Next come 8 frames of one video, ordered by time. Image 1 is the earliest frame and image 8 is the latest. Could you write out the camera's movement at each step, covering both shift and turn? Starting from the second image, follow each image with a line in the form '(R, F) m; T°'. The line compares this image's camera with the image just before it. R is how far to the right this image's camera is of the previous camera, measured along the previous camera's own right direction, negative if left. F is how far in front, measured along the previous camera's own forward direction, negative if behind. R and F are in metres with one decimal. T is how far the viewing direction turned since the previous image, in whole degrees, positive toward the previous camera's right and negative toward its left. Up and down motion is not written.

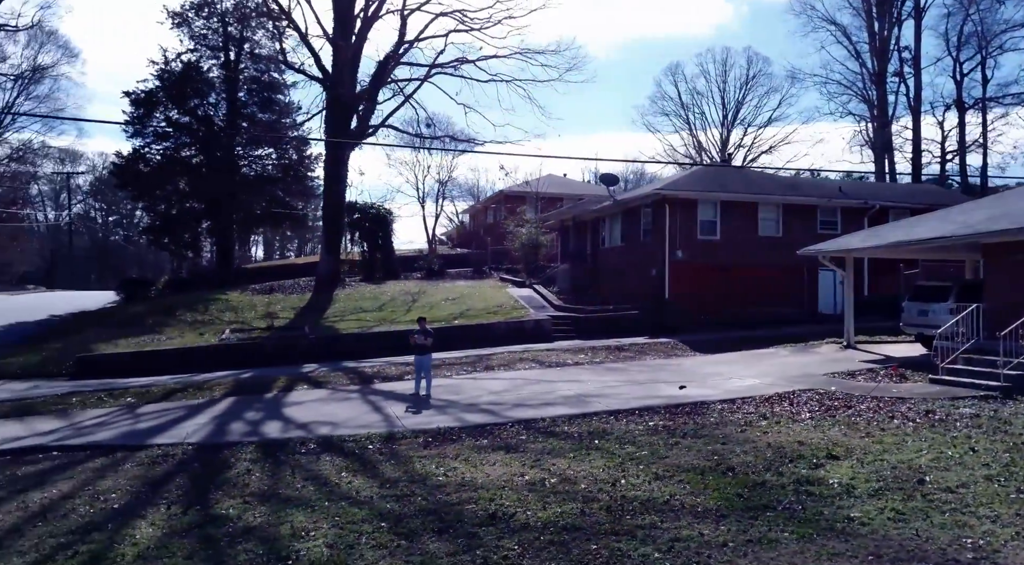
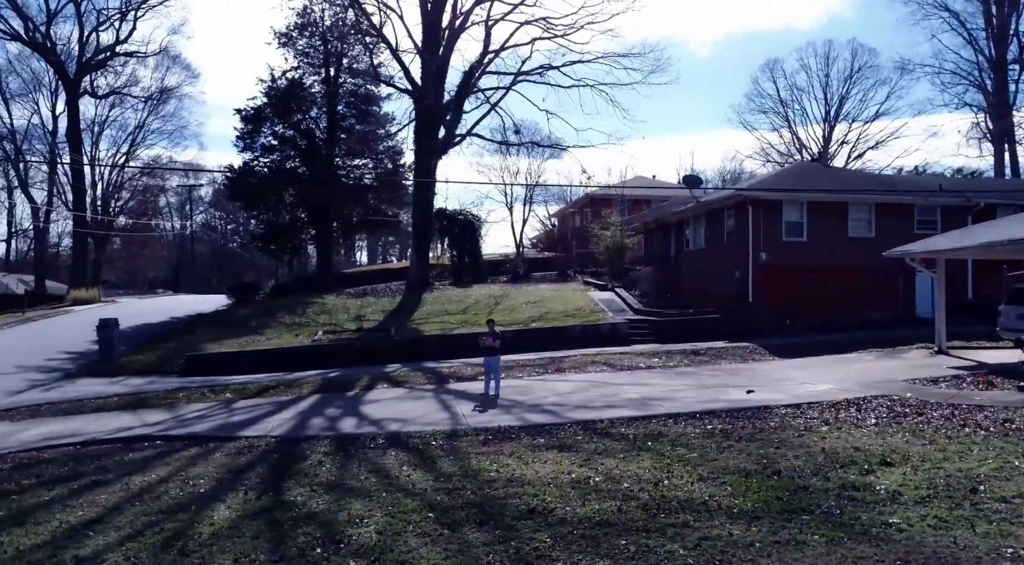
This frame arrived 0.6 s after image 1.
(+0.7, -0.4) m; -8°
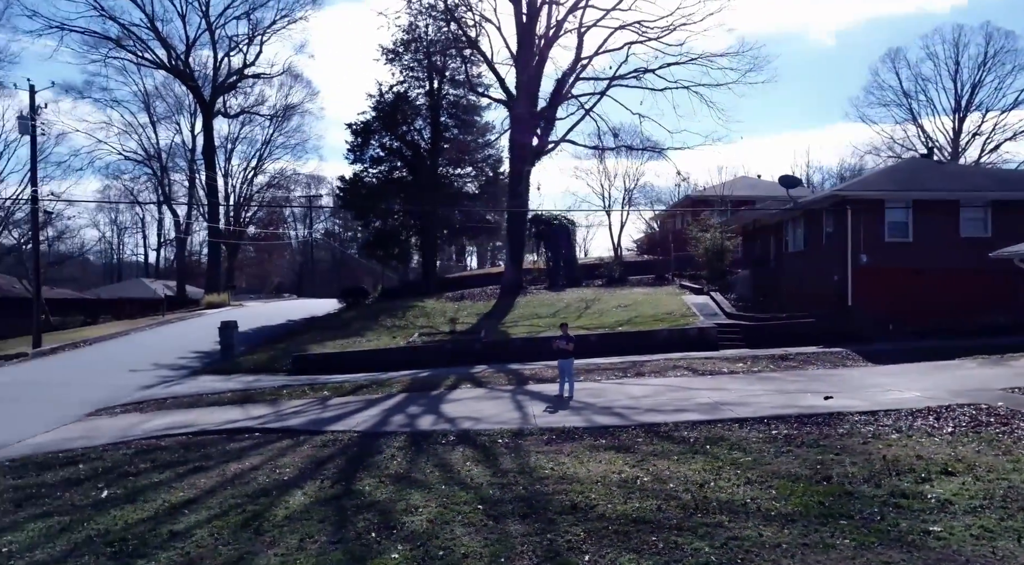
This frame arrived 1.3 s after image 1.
(+0.8, -0.4) m; -9°
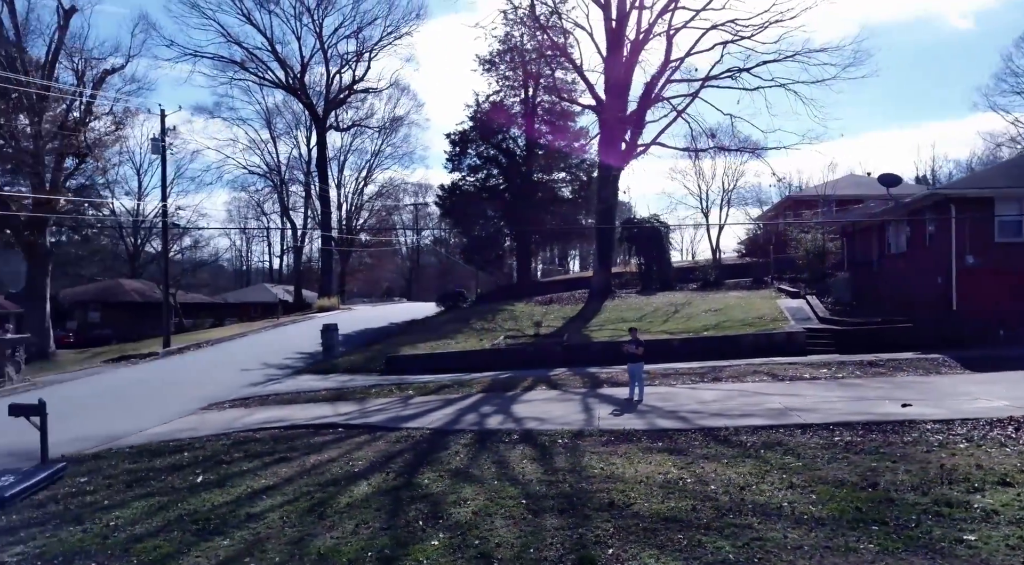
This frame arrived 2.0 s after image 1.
(+0.9, -0.4) m; -8°
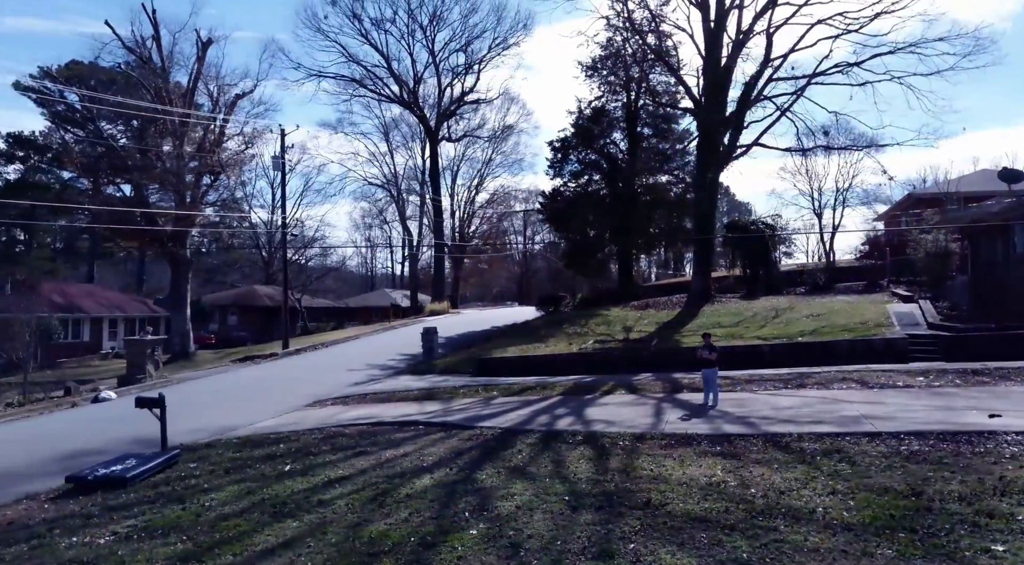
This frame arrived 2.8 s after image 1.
(+1.0, -0.4) m; -9°
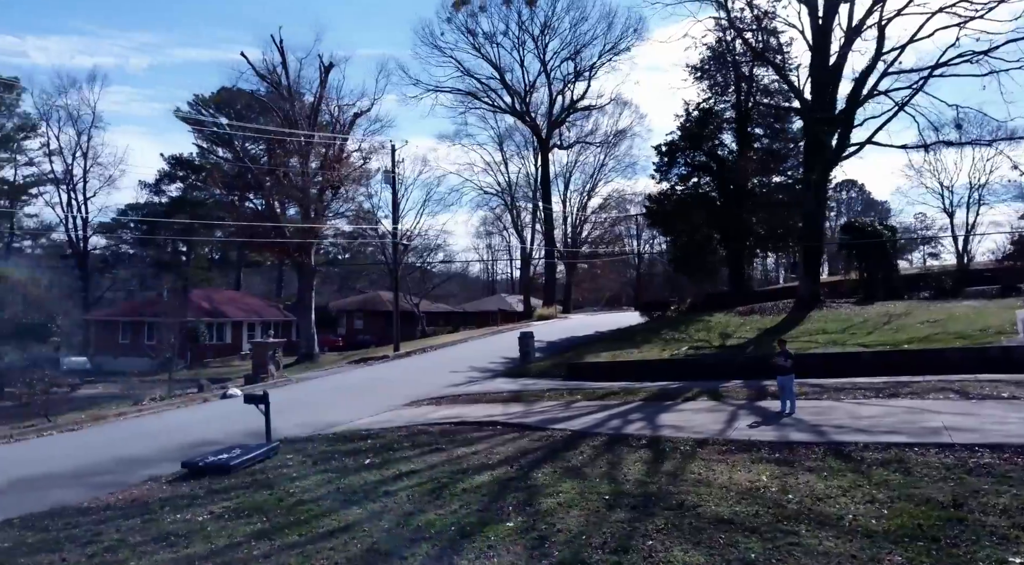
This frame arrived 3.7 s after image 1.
(+1.2, -0.5) m; -10°
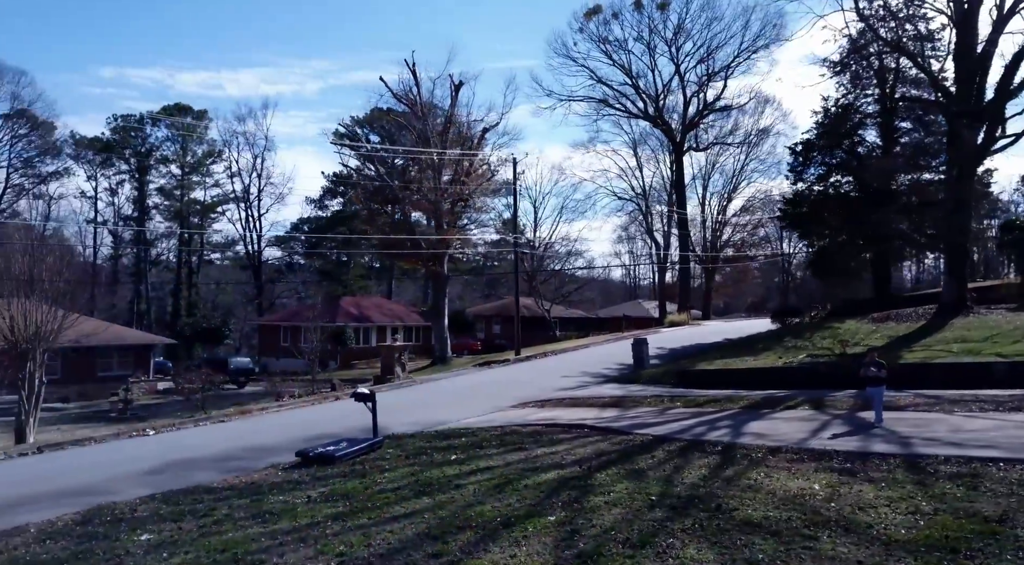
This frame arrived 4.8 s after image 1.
(+1.5, -0.4) m; -12°
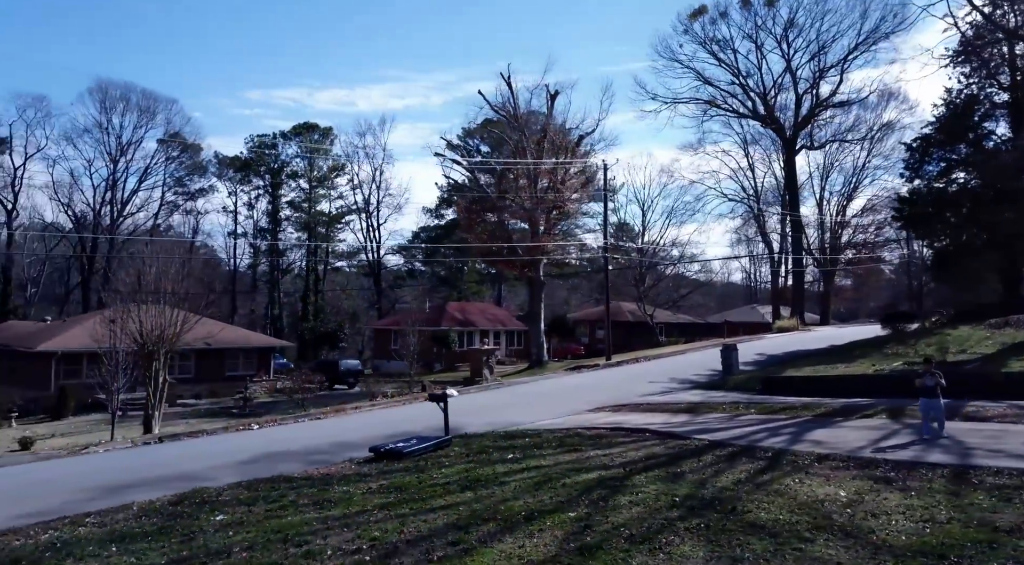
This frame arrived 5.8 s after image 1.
(+1.4, -0.4) m; -9°
